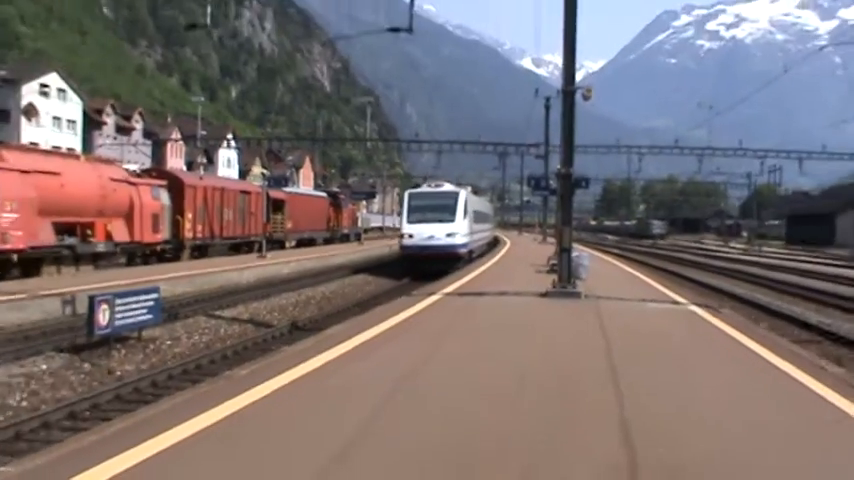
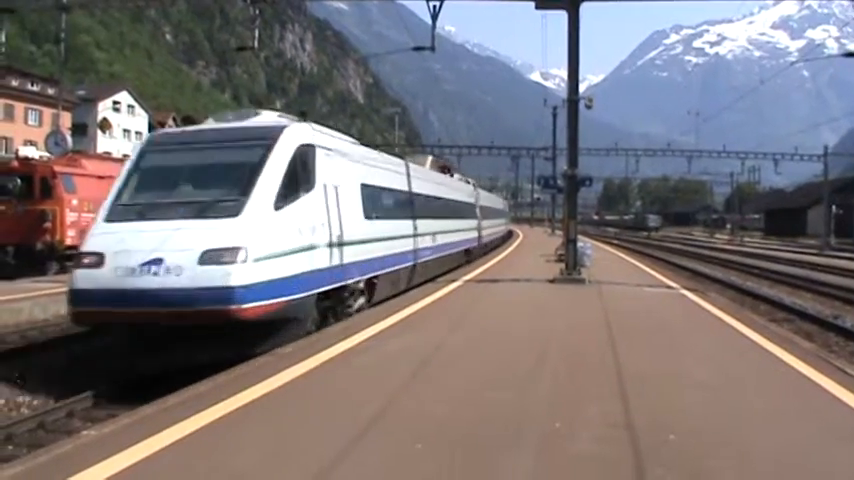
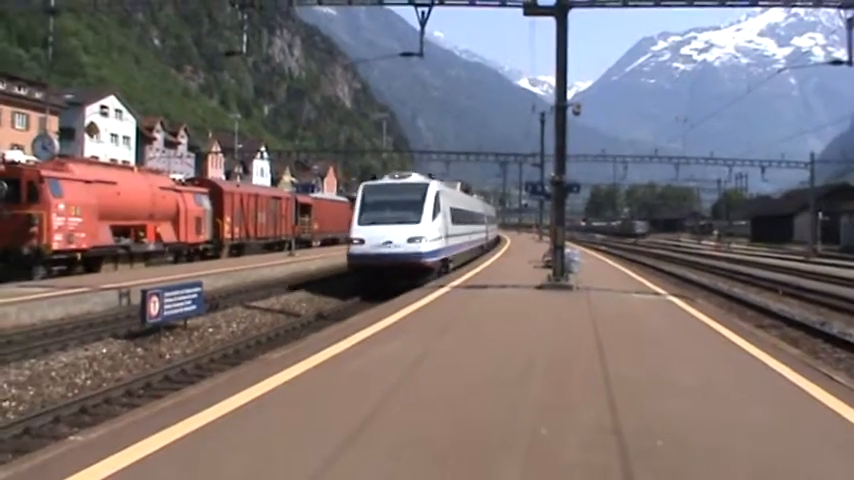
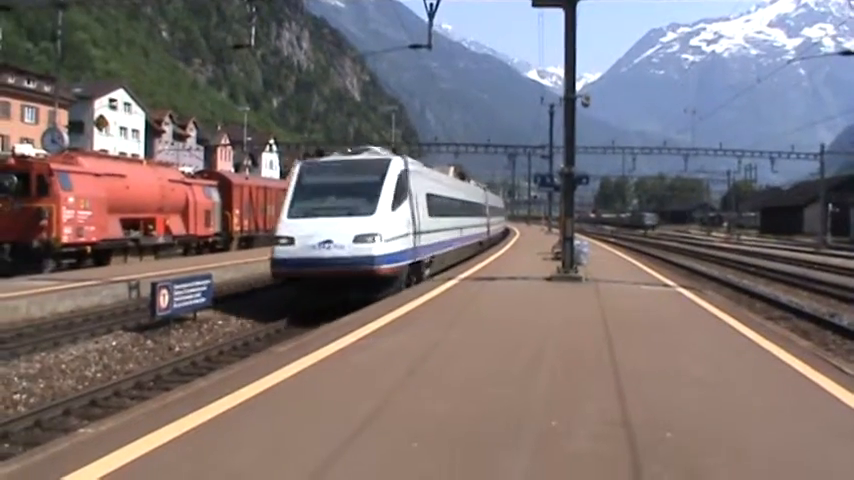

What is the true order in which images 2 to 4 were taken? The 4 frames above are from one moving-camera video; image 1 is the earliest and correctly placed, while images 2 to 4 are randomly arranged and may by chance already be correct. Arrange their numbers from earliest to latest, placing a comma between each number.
3, 4, 2
